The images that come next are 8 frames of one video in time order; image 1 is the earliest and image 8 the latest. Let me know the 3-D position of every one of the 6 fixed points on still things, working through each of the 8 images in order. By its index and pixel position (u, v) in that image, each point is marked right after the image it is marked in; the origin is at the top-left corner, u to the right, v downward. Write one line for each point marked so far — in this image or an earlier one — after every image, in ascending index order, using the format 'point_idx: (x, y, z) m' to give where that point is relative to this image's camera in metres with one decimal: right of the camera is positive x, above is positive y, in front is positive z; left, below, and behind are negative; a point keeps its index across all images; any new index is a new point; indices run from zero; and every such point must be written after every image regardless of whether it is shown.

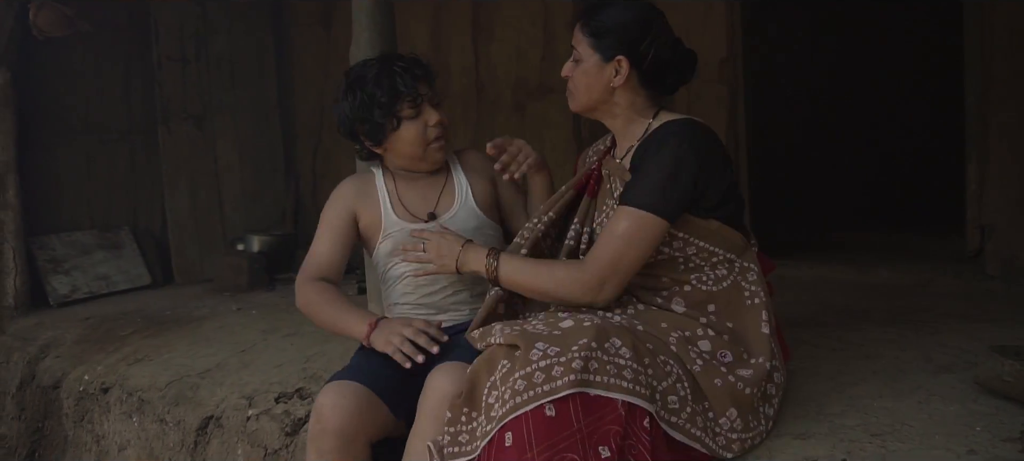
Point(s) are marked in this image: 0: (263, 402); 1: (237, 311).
0: (-0.6, -0.4, +1.7) m
1: (-1.0, -0.3, +2.7) m
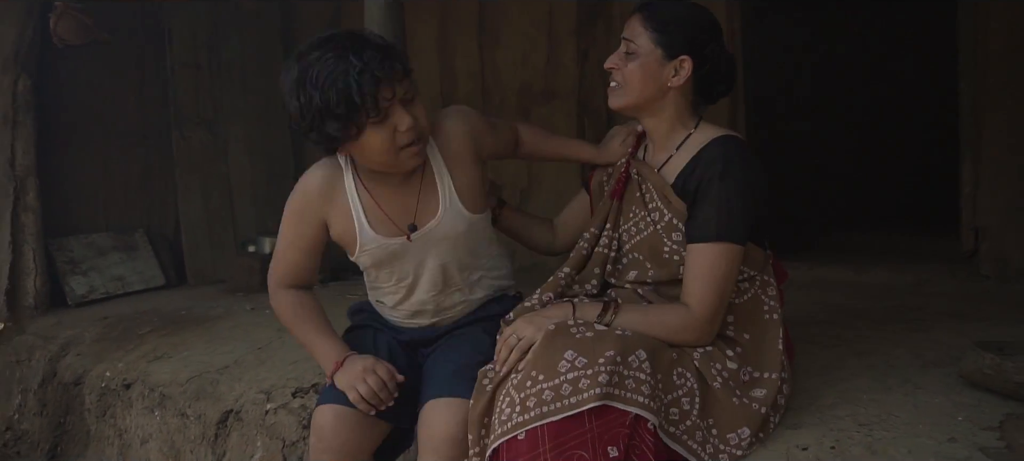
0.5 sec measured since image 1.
0: (-0.6, -0.4, +1.8) m
1: (-1.0, -0.3, +2.7) m
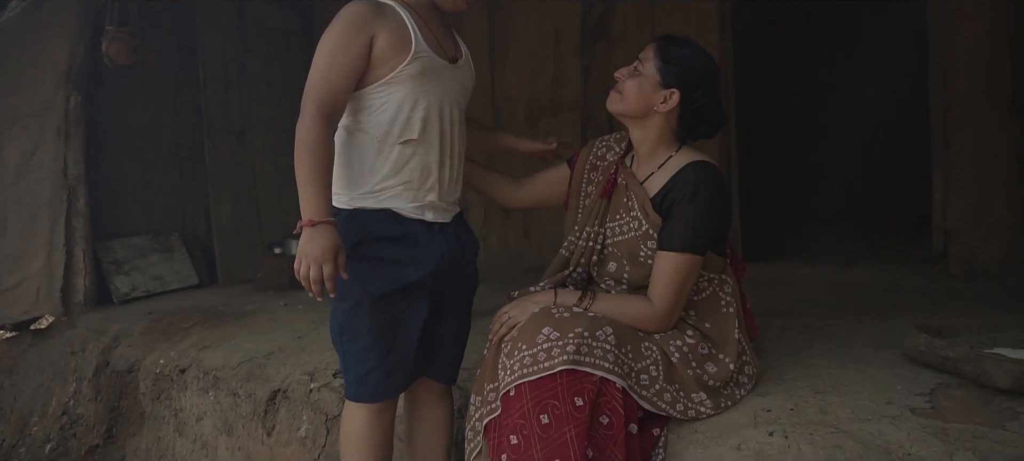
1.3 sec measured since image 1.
0: (-0.5, -0.4, +2.1) m
1: (-1.0, -0.3, +3.0) m
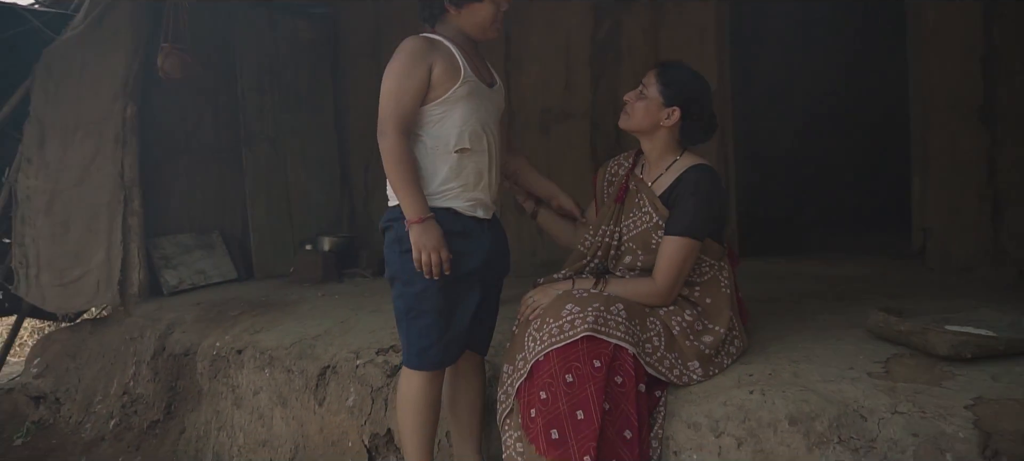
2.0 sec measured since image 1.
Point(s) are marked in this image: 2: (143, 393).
0: (-0.5, -0.4, +2.4) m
1: (-0.9, -0.3, +3.3) m
2: (-1.6, -0.7, +3.1) m
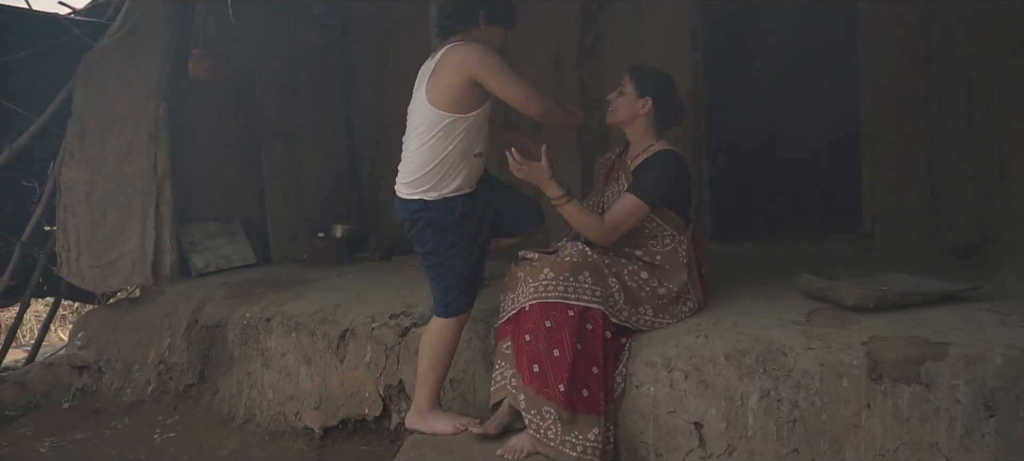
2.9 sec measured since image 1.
0: (-0.5, -0.3, +2.8) m
1: (-0.9, -0.2, +3.7) m
2: (-1.6, -0.6, +3.5) m
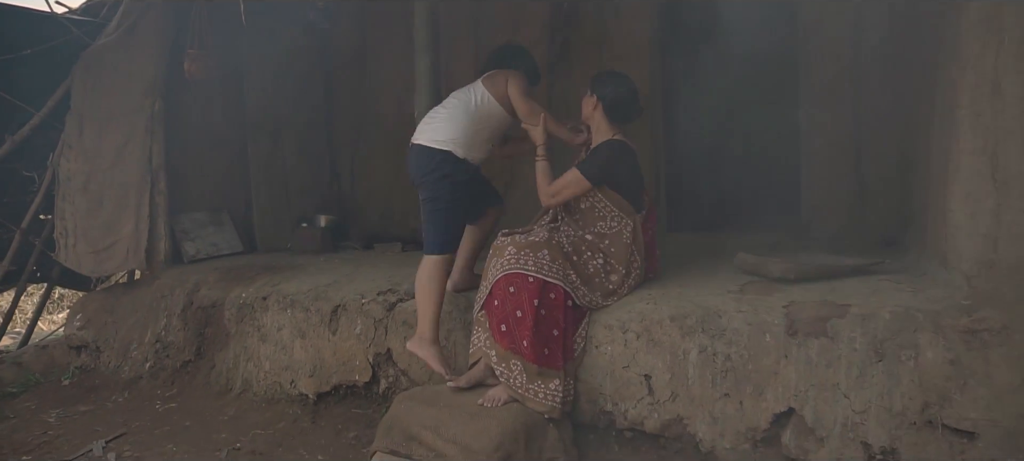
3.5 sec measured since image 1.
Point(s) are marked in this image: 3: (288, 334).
0: (-0.6, -0.3, +3.1) m
1: (-1.1, -0.2, +4.0) m
2: (-1.8, -0.6, +3.8) m
3: (-1.0, -0.5, +3.3) m
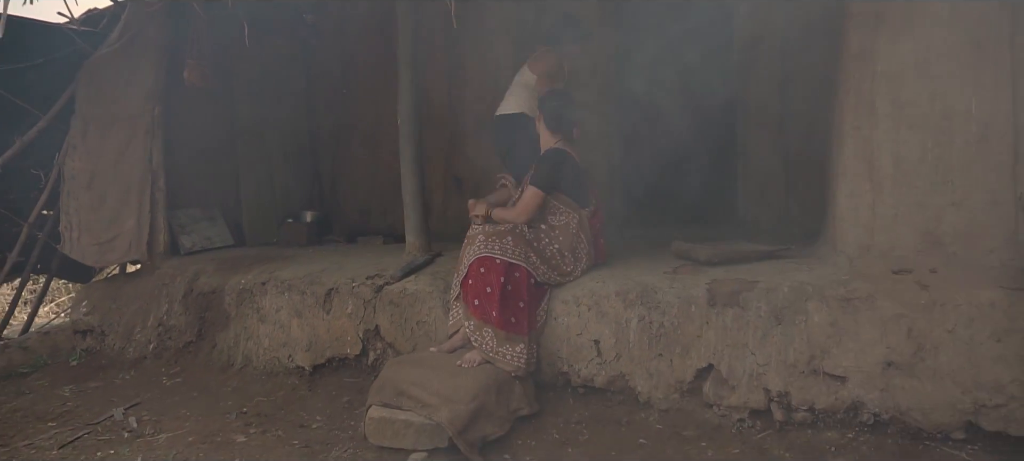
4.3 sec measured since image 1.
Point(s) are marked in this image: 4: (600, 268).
0: (-0.8, -0.2, +3.6) m
1: (-1.2, -0.1, +4.4) m
2: (-2.0, -0.5, +4.2) m
3: (-1.2, -0.4, +3.7) m
4: (+0.4, -0.2, +3.2) m
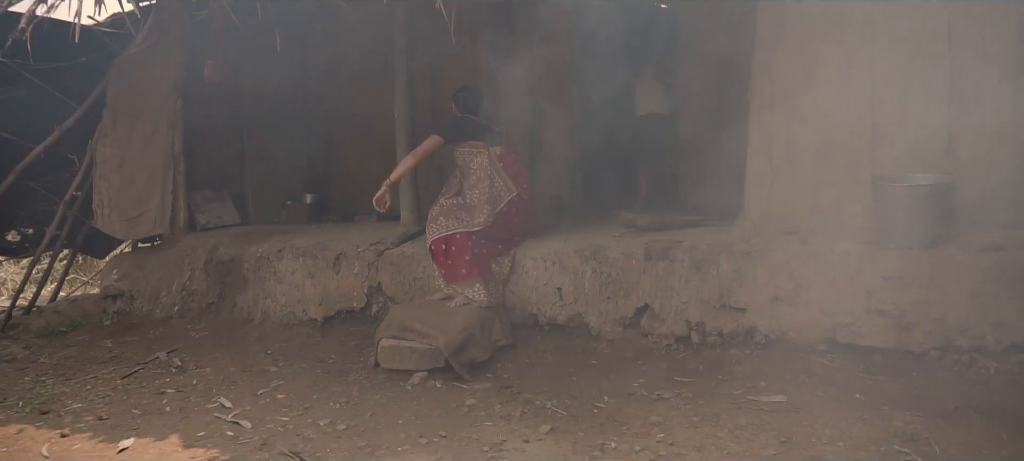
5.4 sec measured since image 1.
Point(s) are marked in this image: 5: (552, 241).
0: (-0.9, -0.1, +4.3) m
1: (-1.4, 0.0, +5.1) m
2: (-2.1, -0.4, +4.9) m
3: (-1.3, -0.3, +4.4) m
4: (+0.3, 0.0, +4.0) m
5: (+0.2, 0.0, +3.9) m
